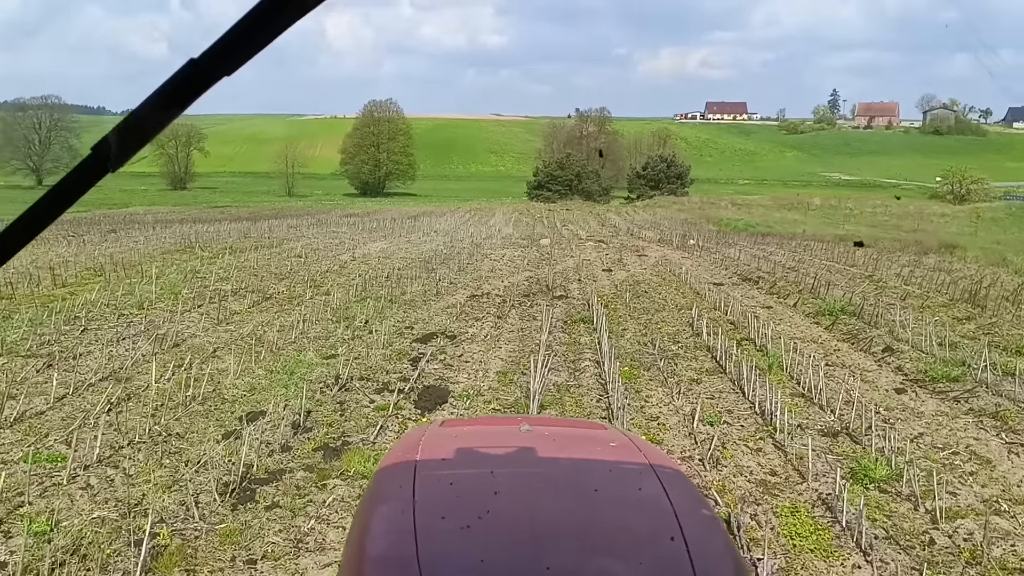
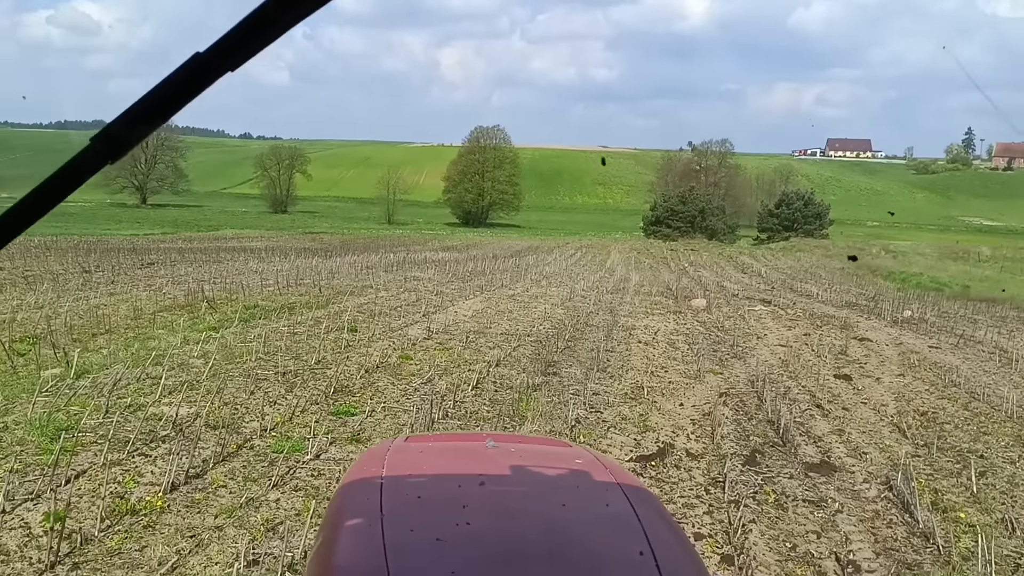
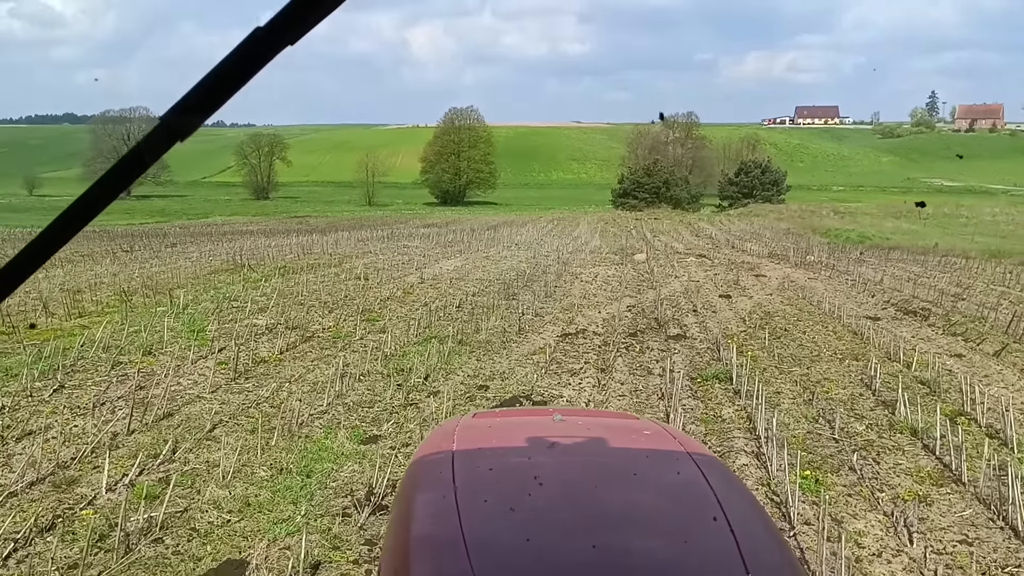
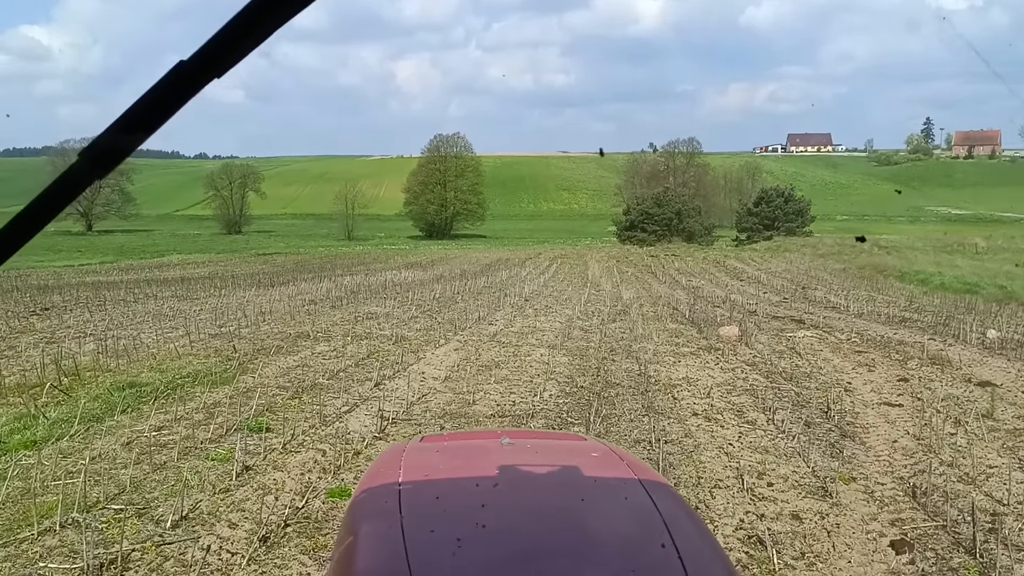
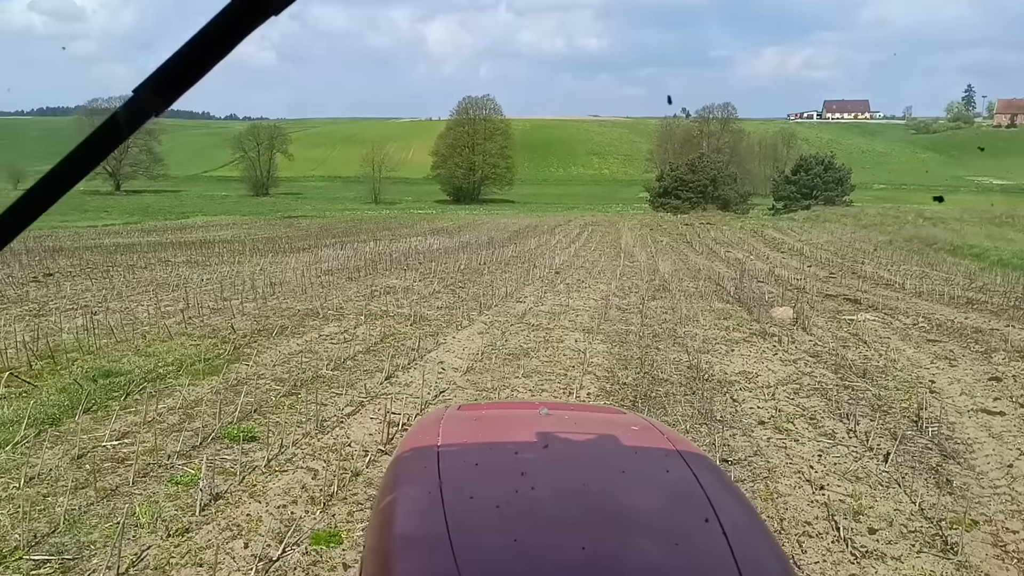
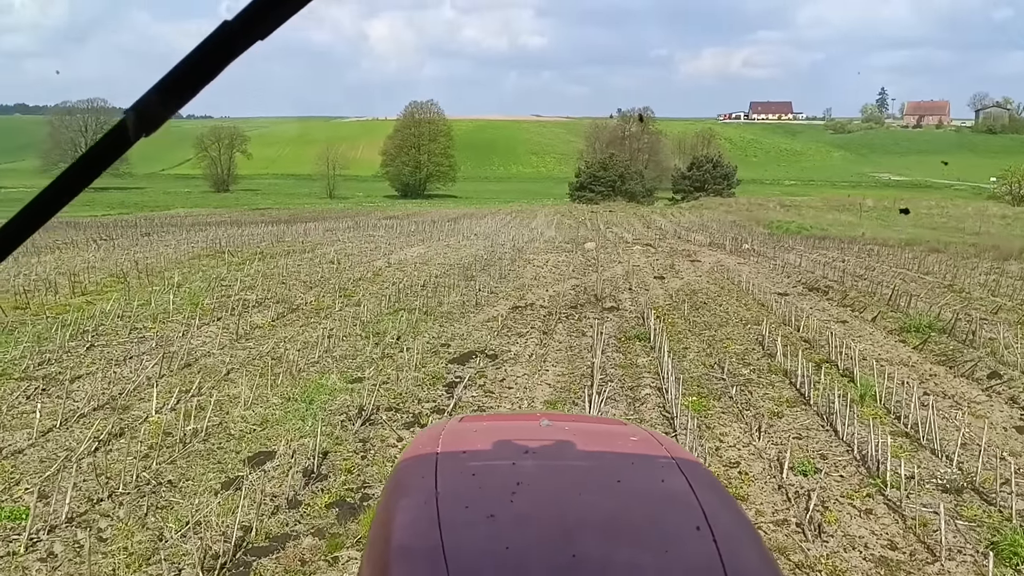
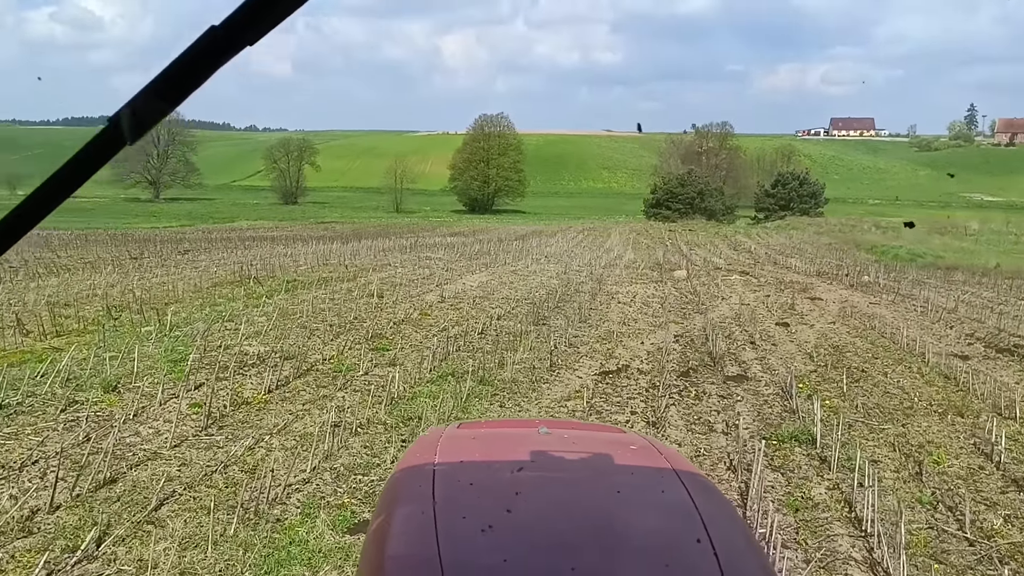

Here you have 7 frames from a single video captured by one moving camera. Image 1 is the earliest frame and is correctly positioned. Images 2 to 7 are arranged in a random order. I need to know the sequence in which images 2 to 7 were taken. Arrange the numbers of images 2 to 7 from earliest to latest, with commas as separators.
6, 3, 7, 2, 4, 5
